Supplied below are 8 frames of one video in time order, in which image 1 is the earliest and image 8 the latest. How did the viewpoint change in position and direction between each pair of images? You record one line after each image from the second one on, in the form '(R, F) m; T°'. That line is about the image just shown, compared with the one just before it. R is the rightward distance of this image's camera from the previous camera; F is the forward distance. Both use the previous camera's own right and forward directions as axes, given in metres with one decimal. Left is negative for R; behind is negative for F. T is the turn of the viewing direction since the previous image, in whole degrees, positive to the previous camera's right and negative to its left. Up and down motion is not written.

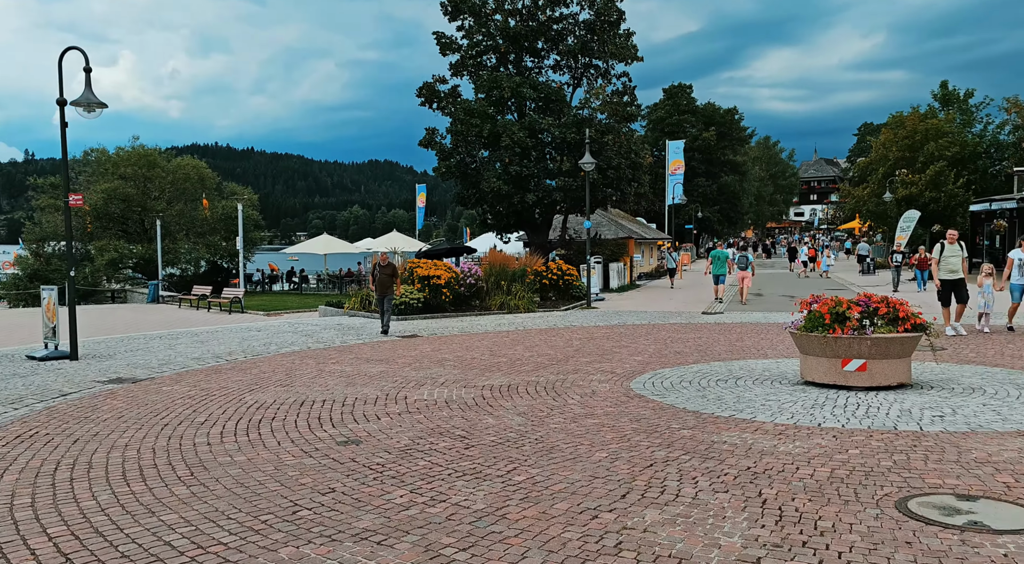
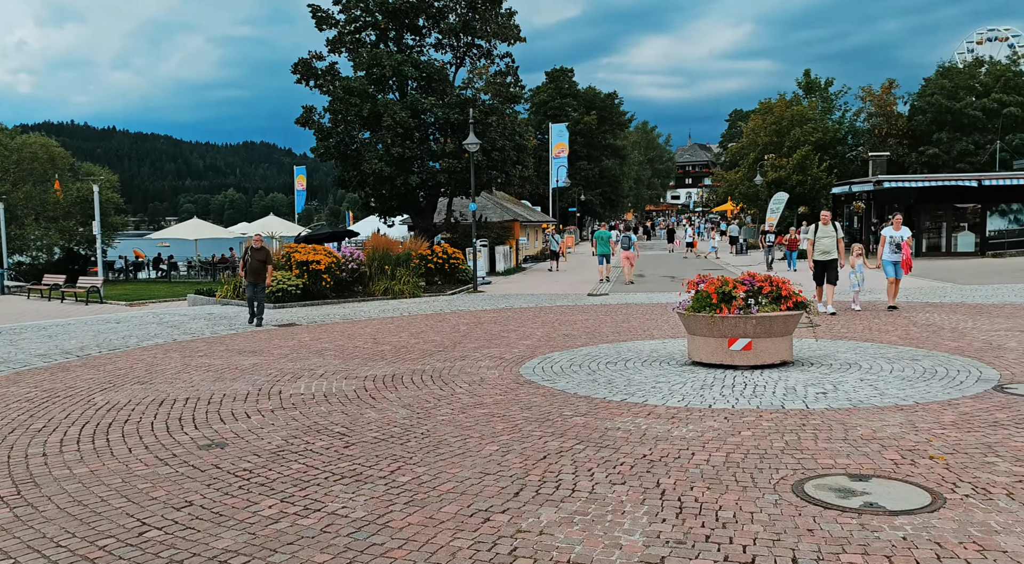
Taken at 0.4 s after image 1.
(0.0, +0.4) m; +8°
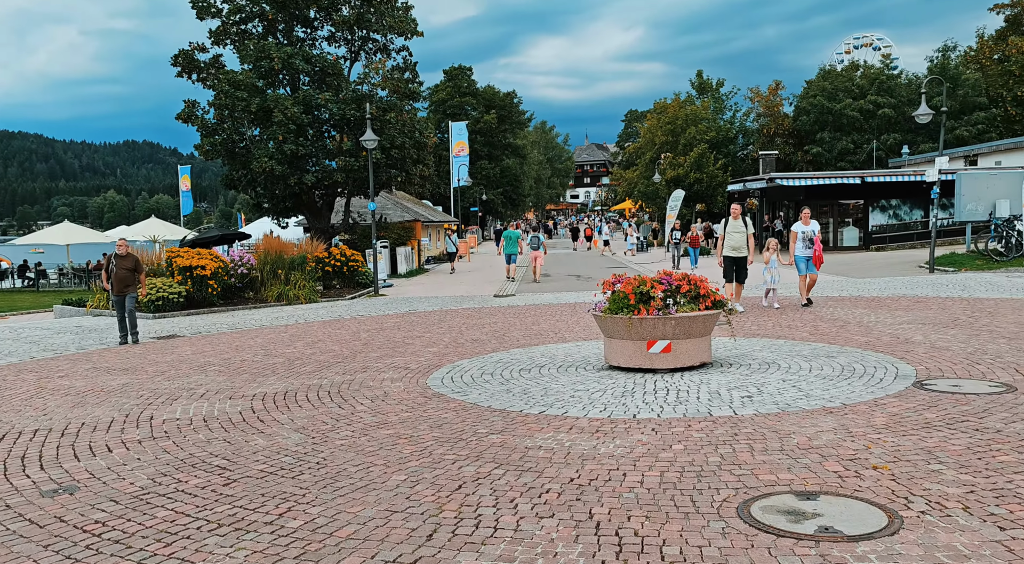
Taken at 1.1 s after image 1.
(0.0, +0.6) m; +7°
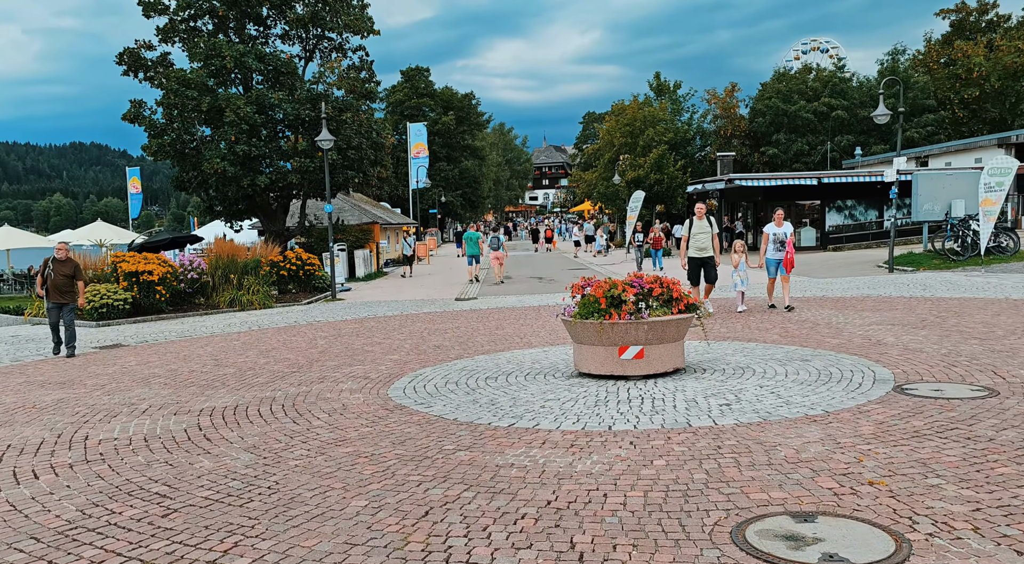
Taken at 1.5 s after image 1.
(-0.1, +0.4) m; +3°
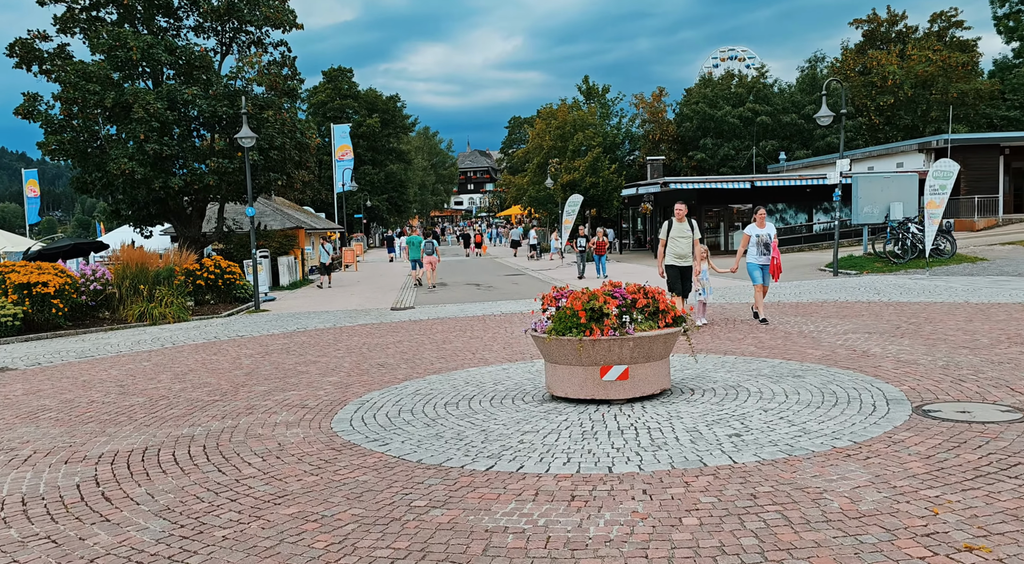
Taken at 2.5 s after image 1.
(-0.3, +1.1) m; +5°
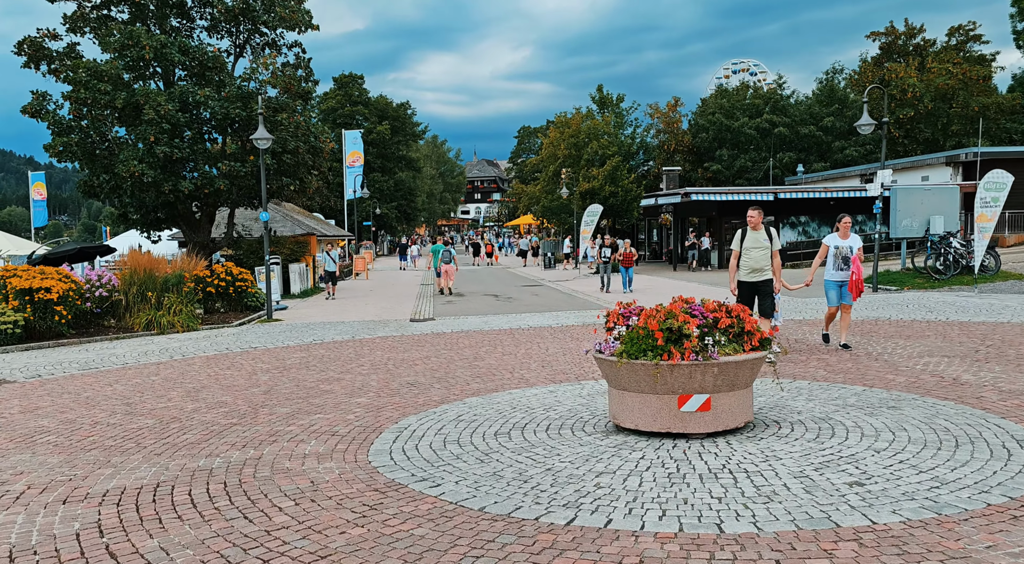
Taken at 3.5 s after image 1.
(-0.4, +0.9) m; 0°
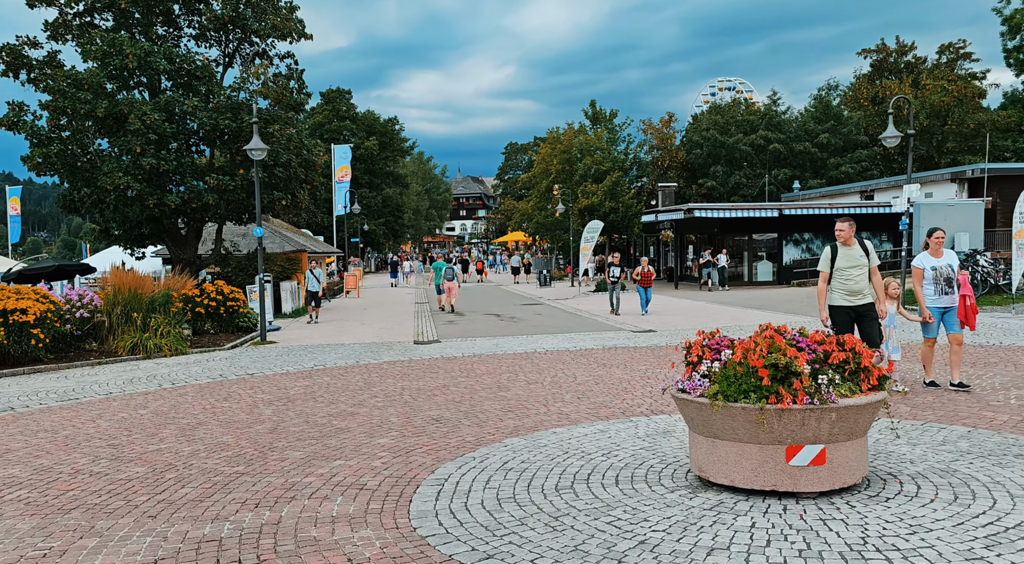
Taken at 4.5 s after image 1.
(-0.5, +1.1) m; +1°
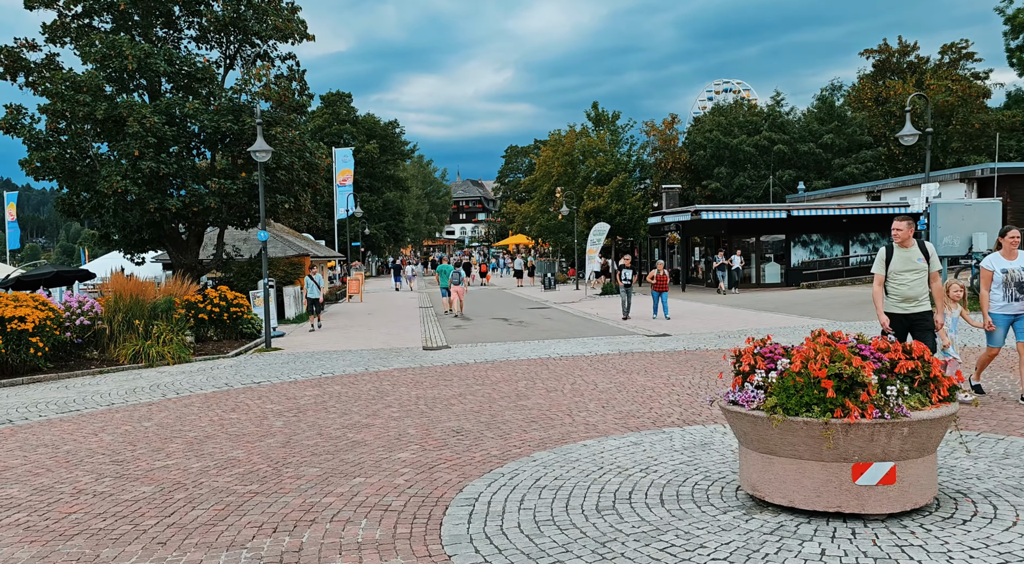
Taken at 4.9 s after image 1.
(-0.2, +0.4) m; 0°
